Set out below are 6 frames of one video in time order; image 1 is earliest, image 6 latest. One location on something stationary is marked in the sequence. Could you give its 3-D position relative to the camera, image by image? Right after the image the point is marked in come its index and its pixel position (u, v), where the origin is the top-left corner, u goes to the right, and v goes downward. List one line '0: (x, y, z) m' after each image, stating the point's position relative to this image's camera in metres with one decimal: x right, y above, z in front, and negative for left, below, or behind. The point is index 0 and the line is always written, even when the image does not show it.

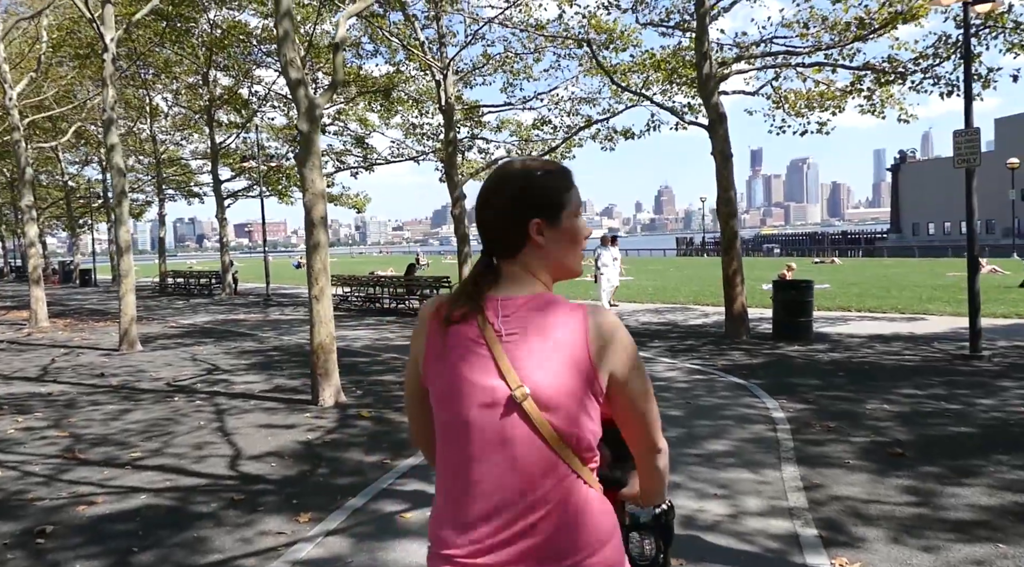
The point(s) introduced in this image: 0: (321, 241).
0: (-2.6, +0.6, +10.2) m
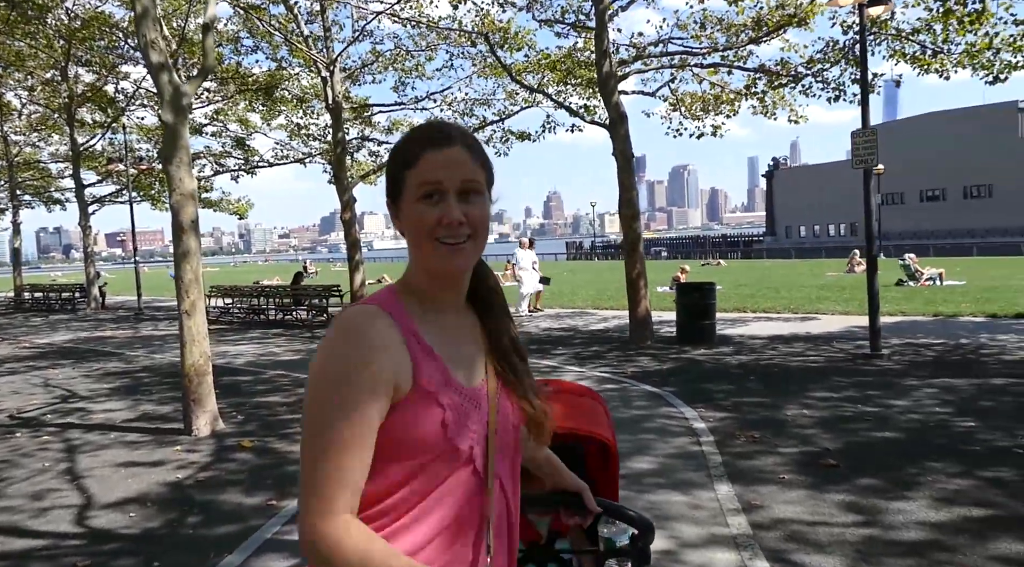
0: (-3.8, +0.4, +9.0) m
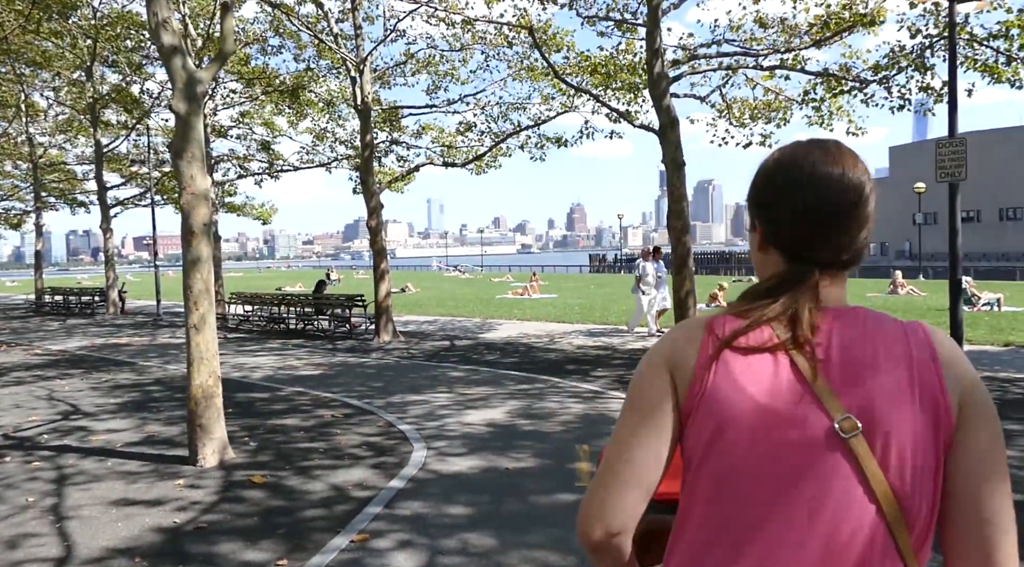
0: (-3.3, +0.3, +8.1) m
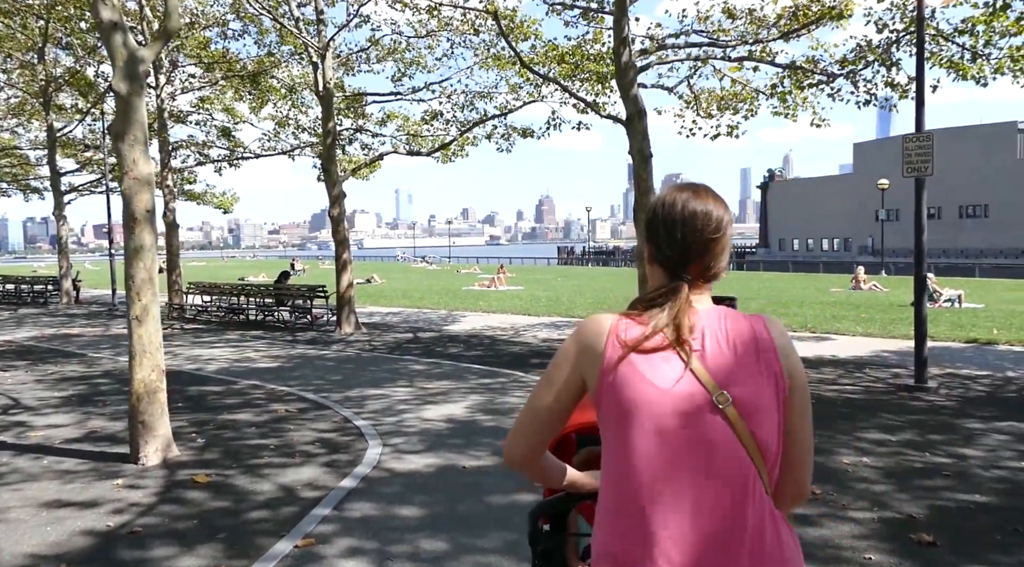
0: (-3.7, +0.4, +7.6) m
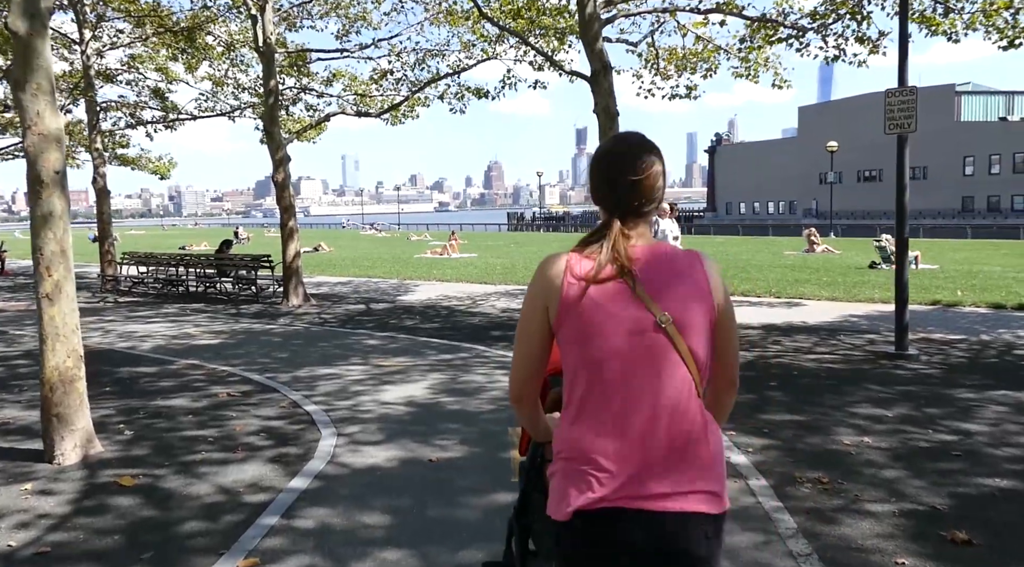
0: (-4.0, +0.6, +6.6) m
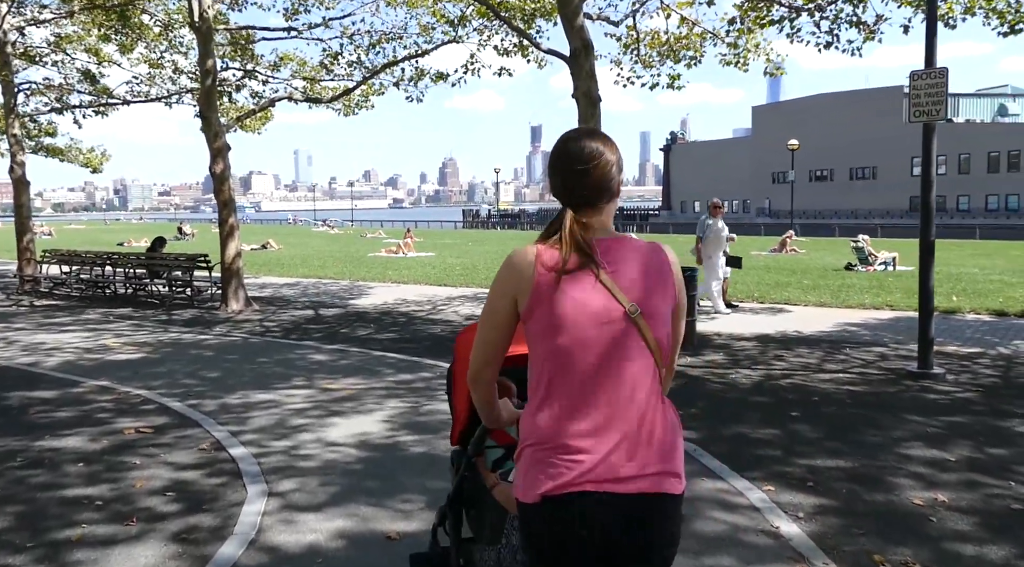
0: (-4.1, +0.5, +4.9) m
